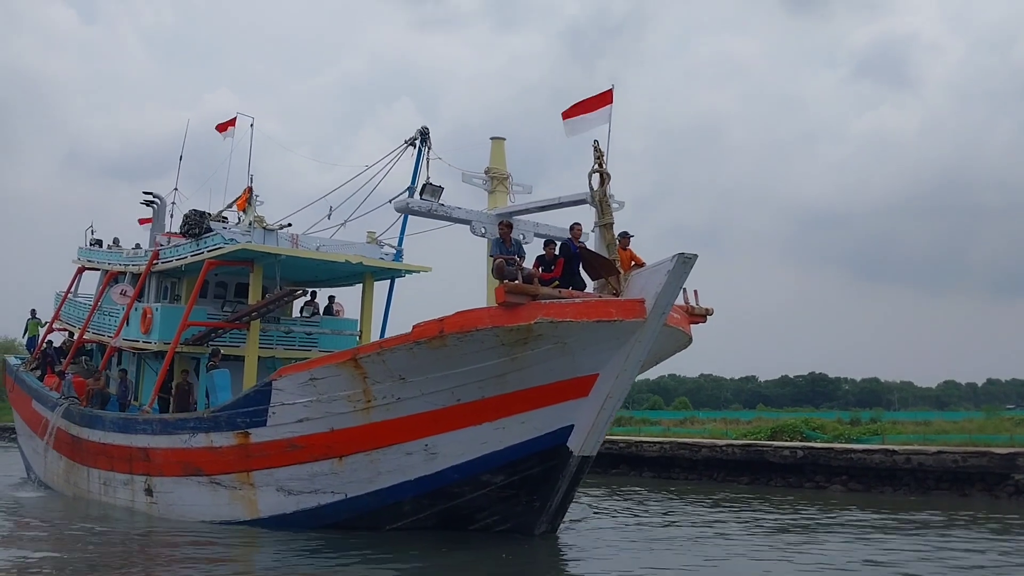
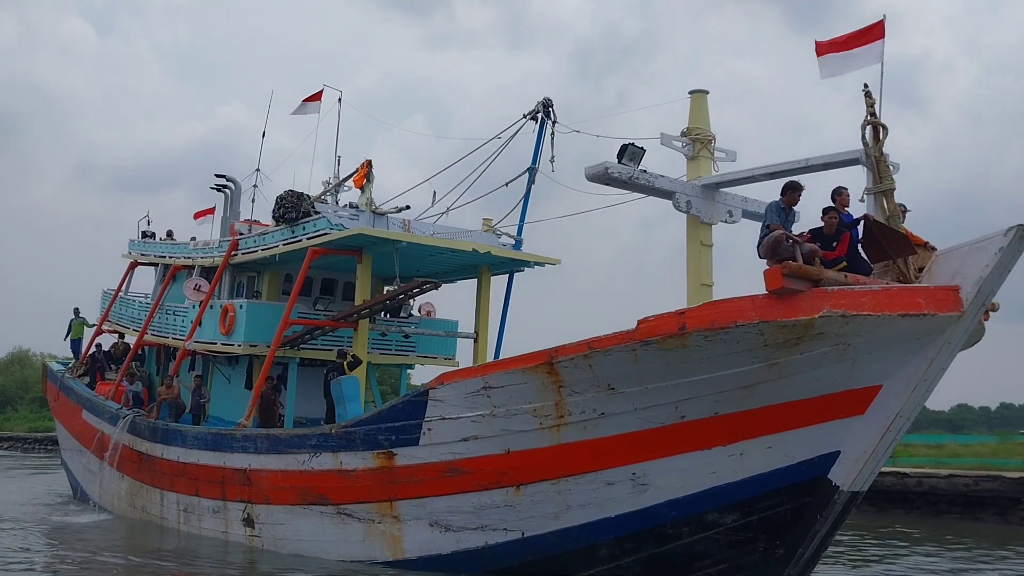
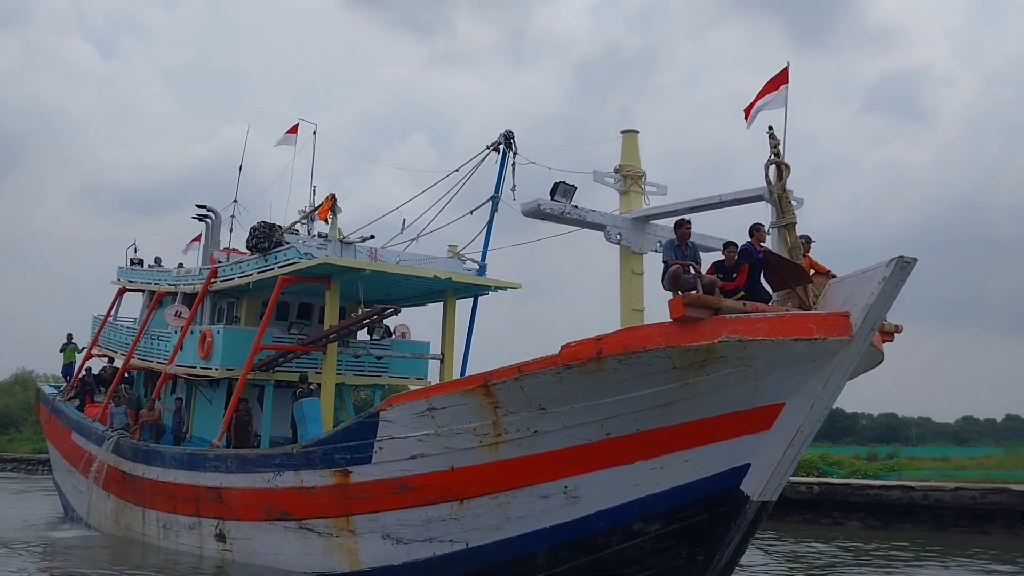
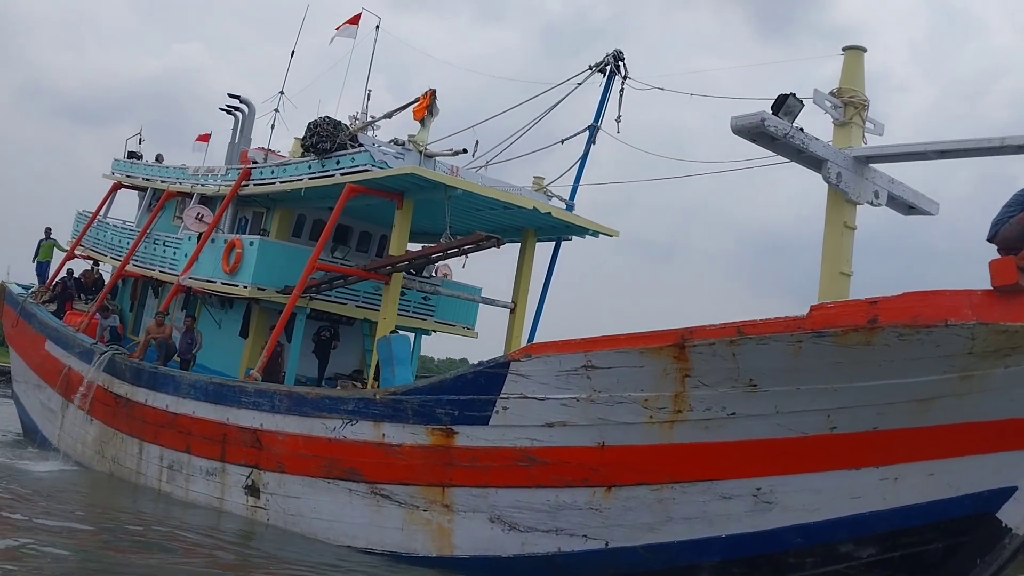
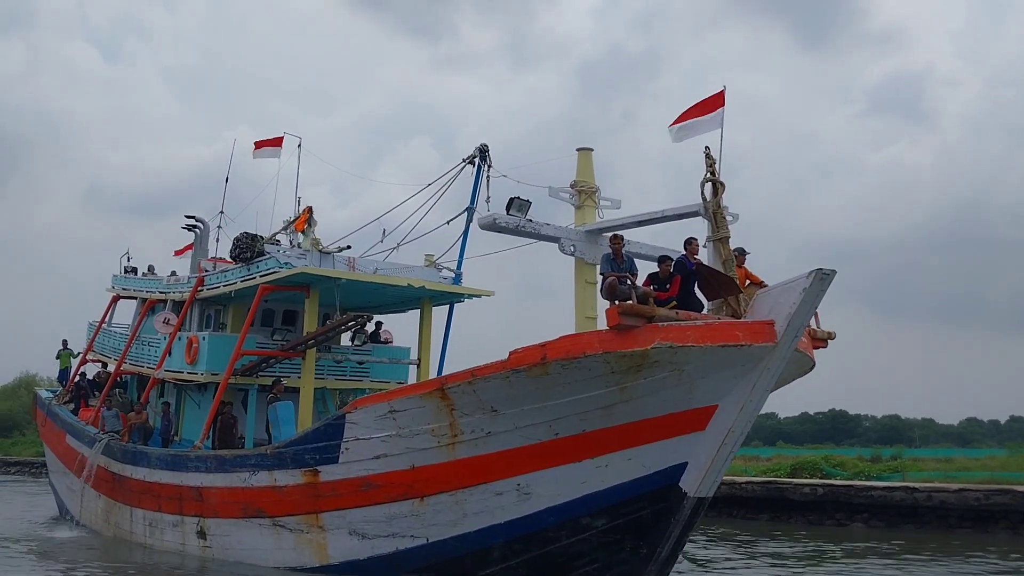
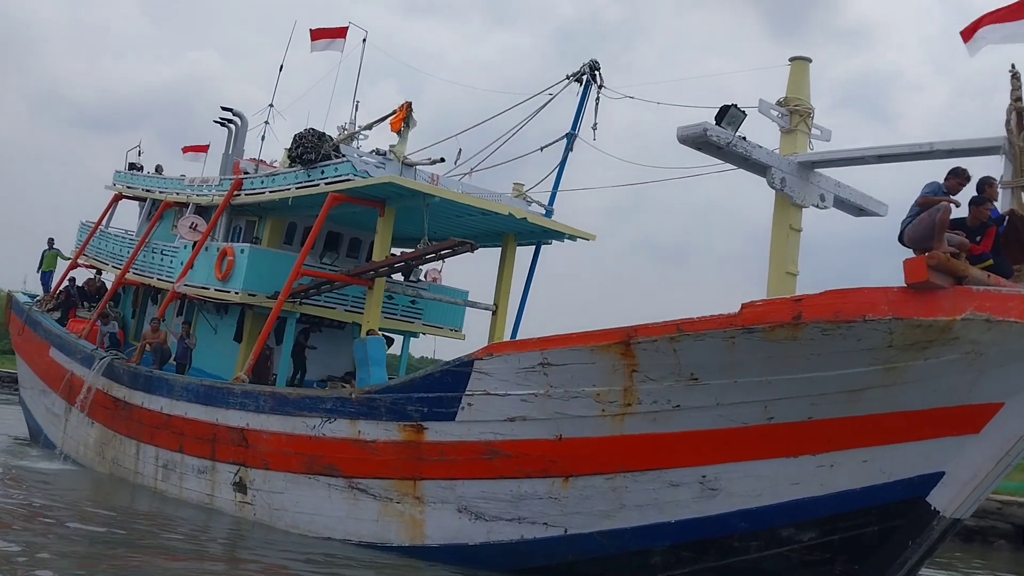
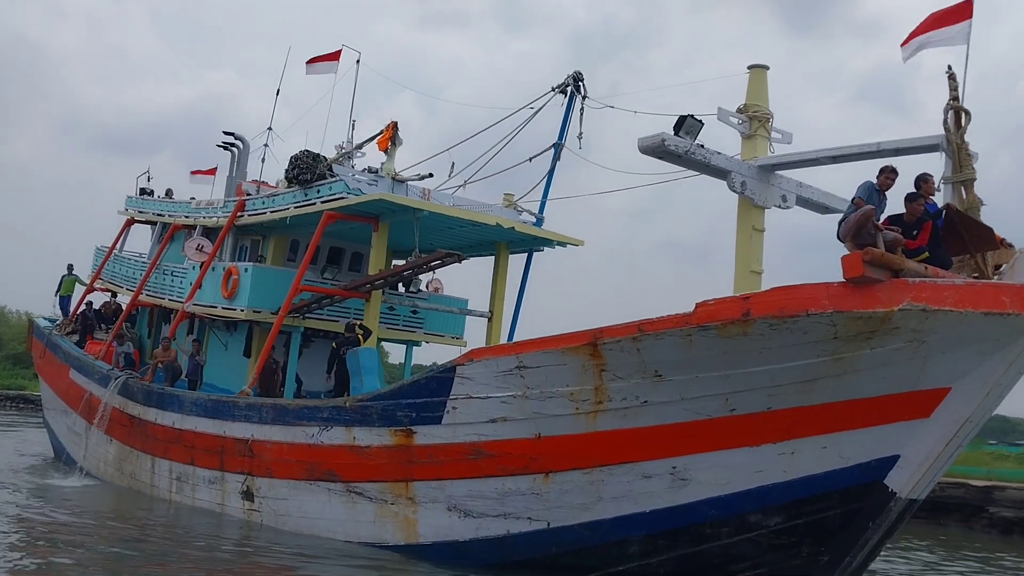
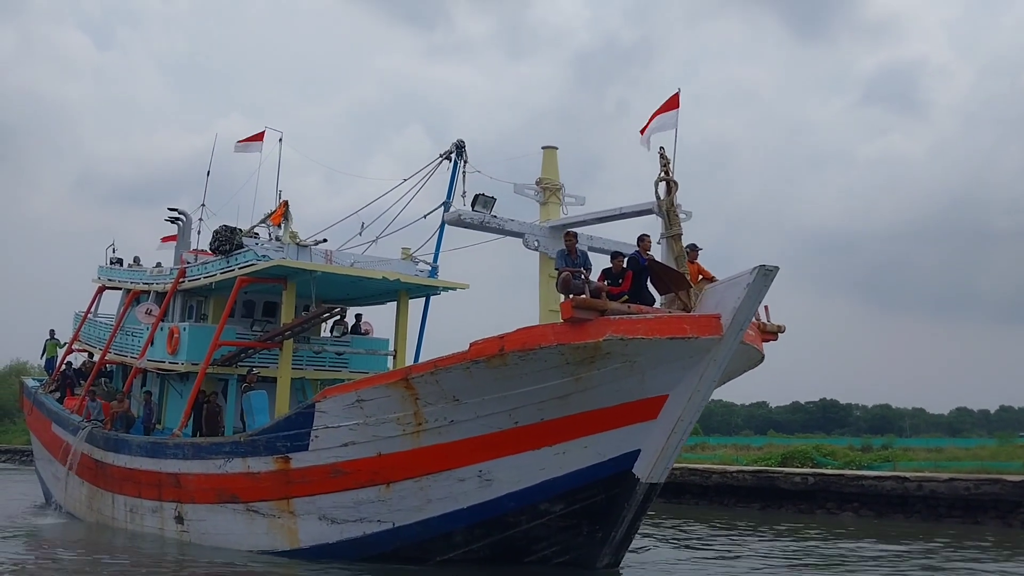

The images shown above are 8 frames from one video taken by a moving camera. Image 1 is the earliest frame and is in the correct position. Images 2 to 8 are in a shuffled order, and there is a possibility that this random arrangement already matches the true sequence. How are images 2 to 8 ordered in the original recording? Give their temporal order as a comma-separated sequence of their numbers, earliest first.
8, 5, 3, 2, 7, 6, 4
